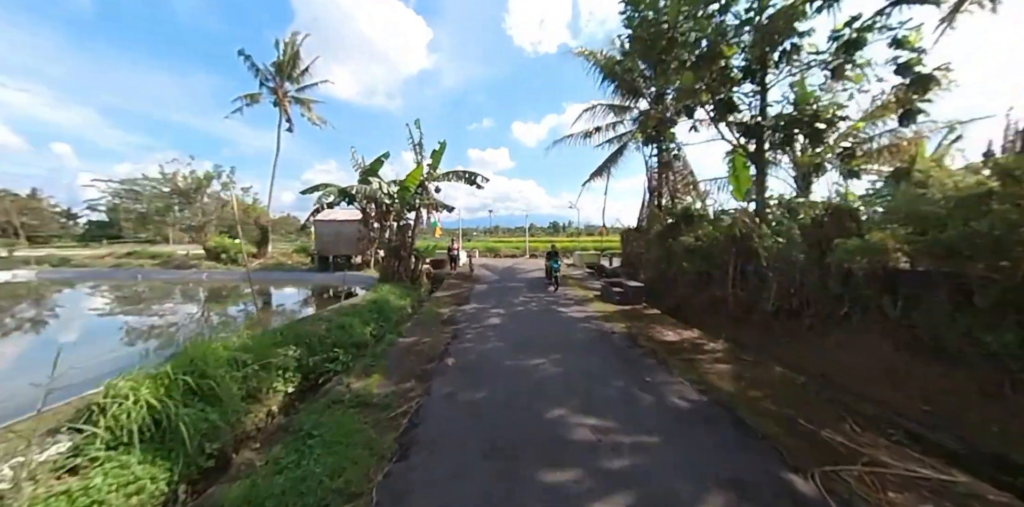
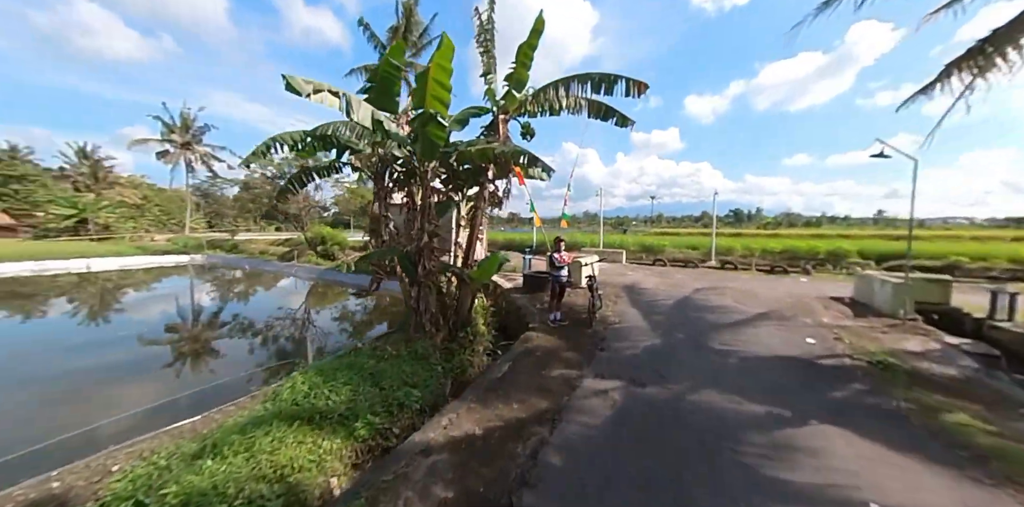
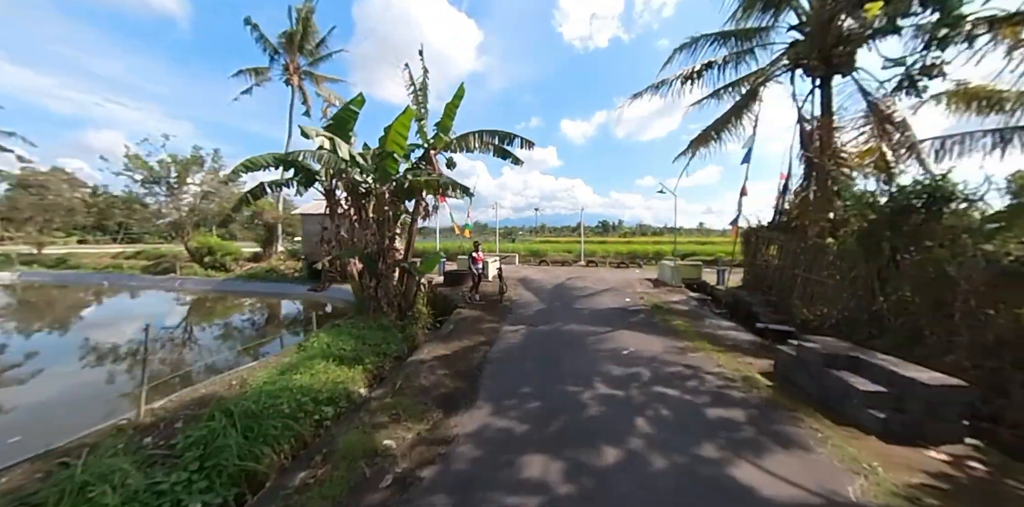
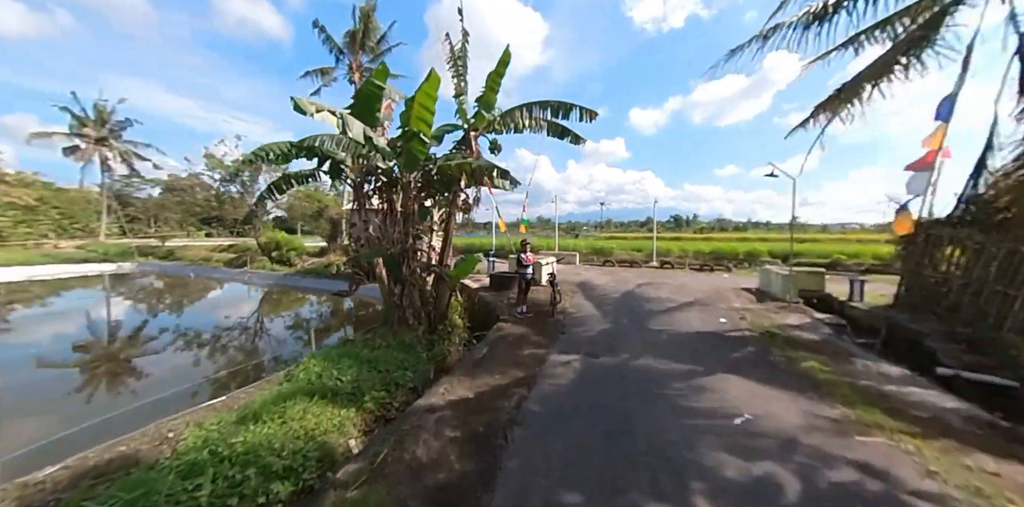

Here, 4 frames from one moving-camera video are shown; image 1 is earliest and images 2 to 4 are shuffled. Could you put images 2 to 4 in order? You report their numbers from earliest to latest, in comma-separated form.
3, 4, 2
